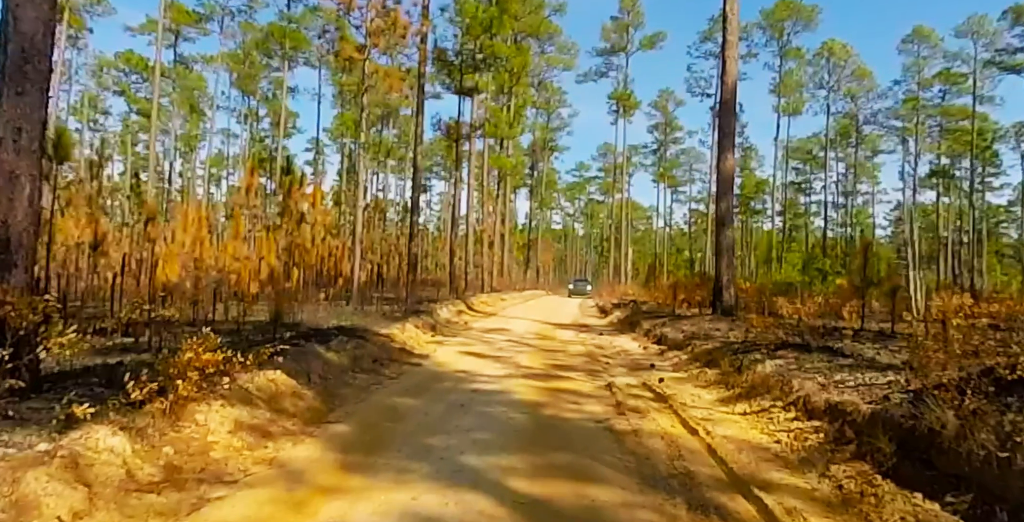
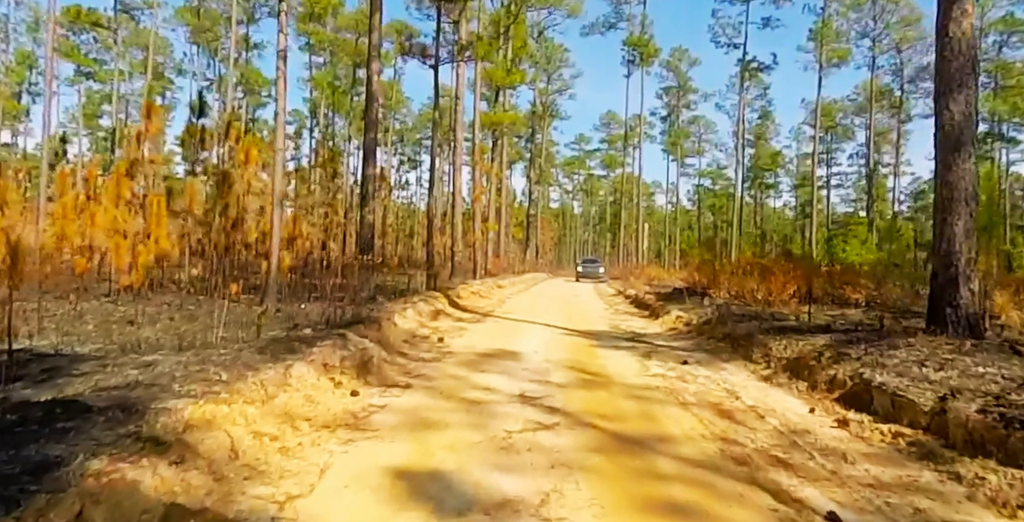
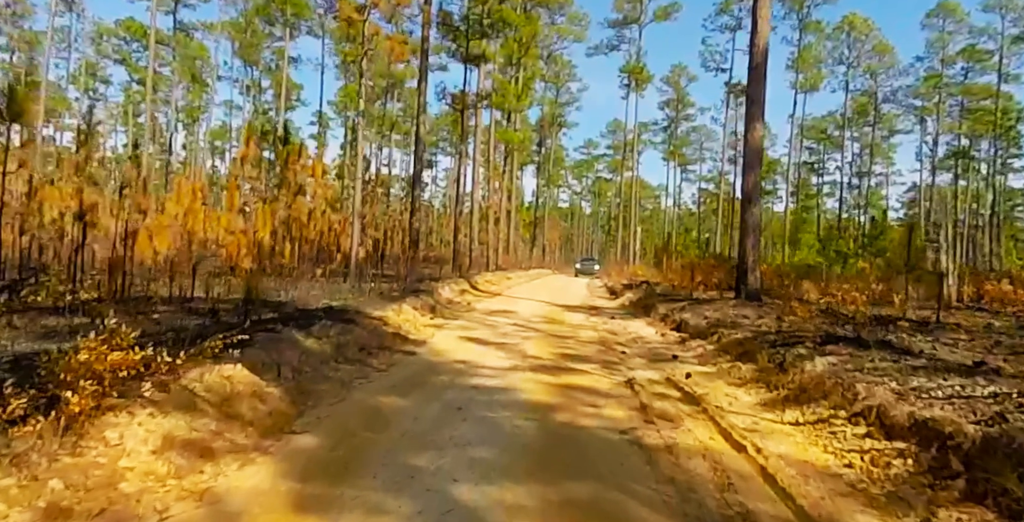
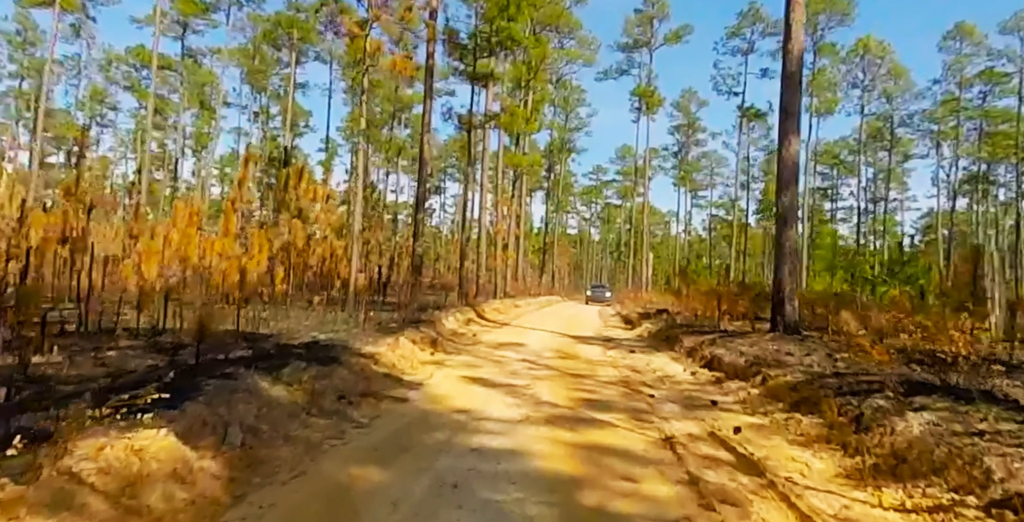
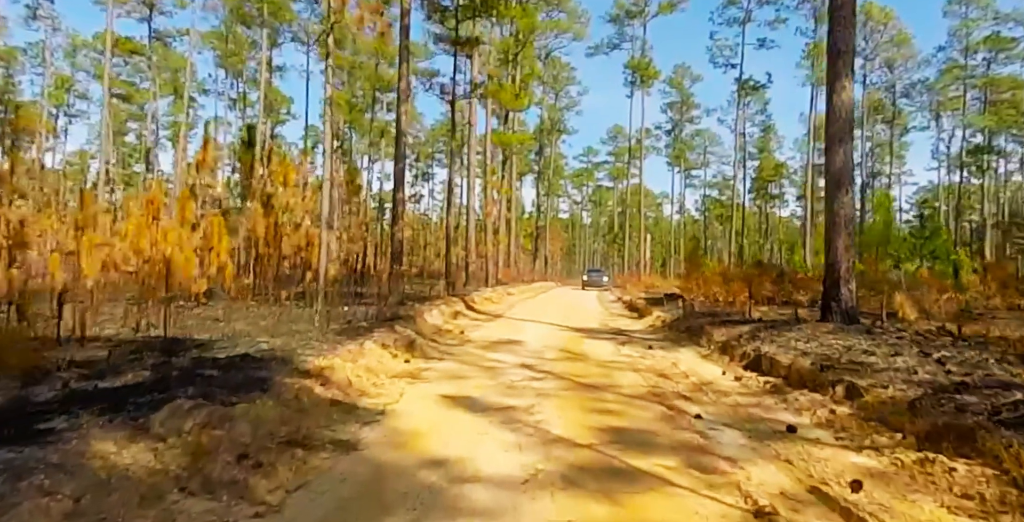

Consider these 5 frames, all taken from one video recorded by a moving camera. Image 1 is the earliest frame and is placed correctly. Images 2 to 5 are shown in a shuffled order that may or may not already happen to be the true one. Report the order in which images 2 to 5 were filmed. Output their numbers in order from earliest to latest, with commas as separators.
3, 4, 5, 2
